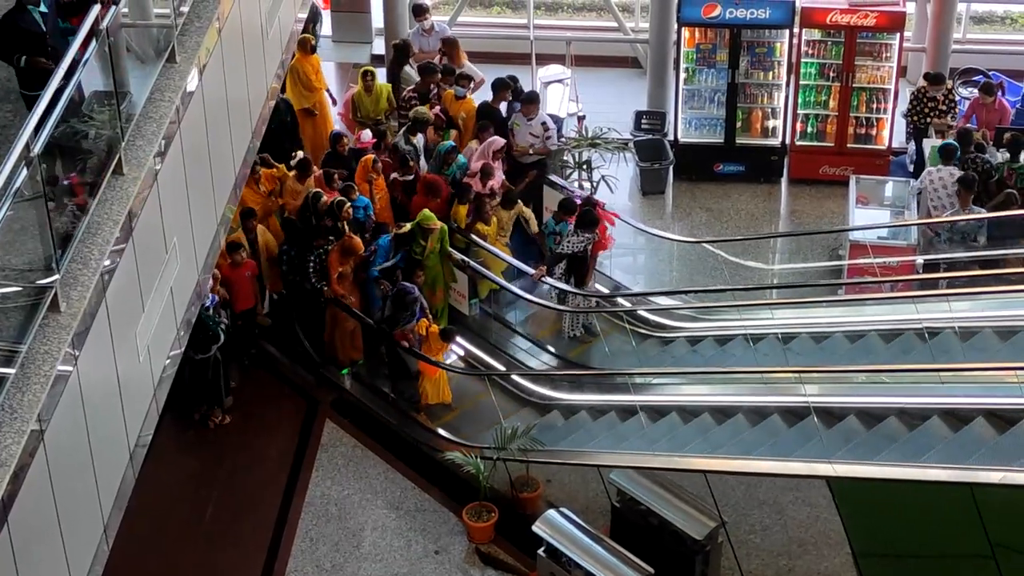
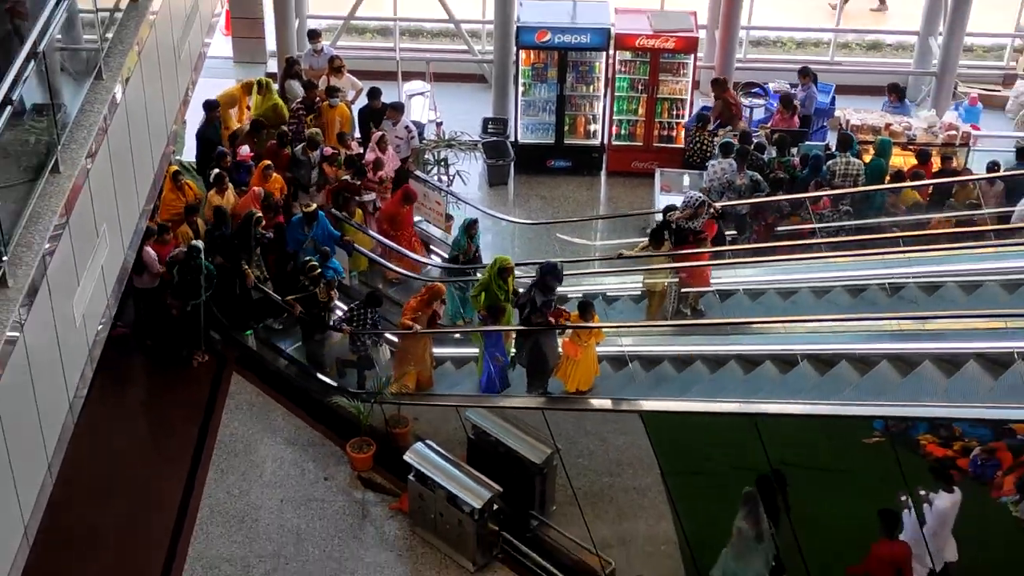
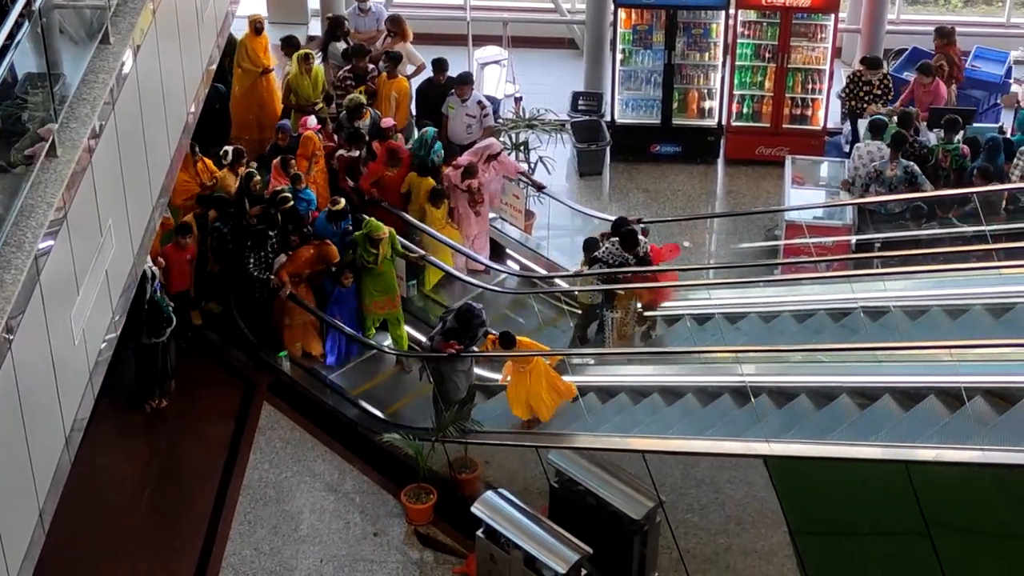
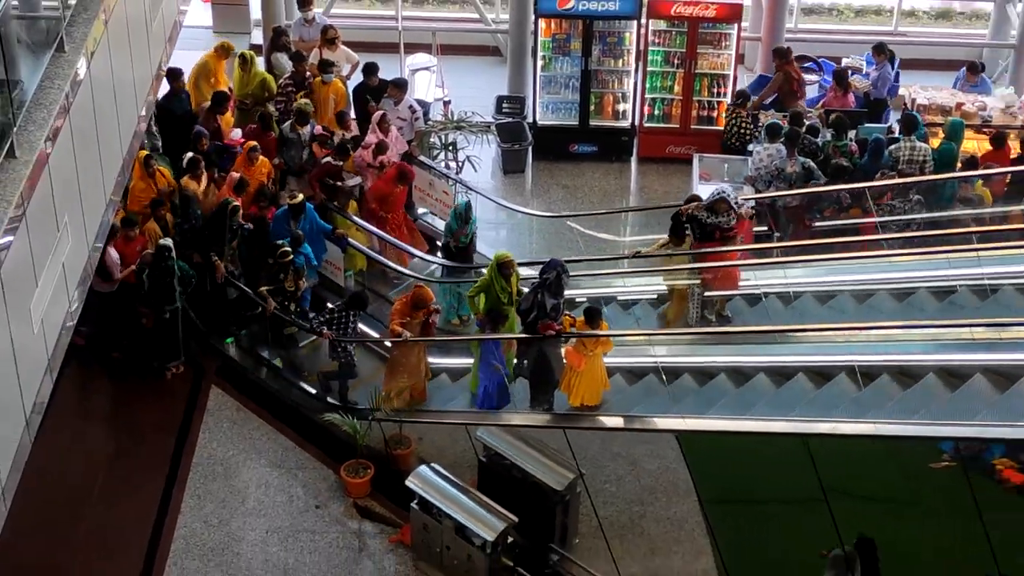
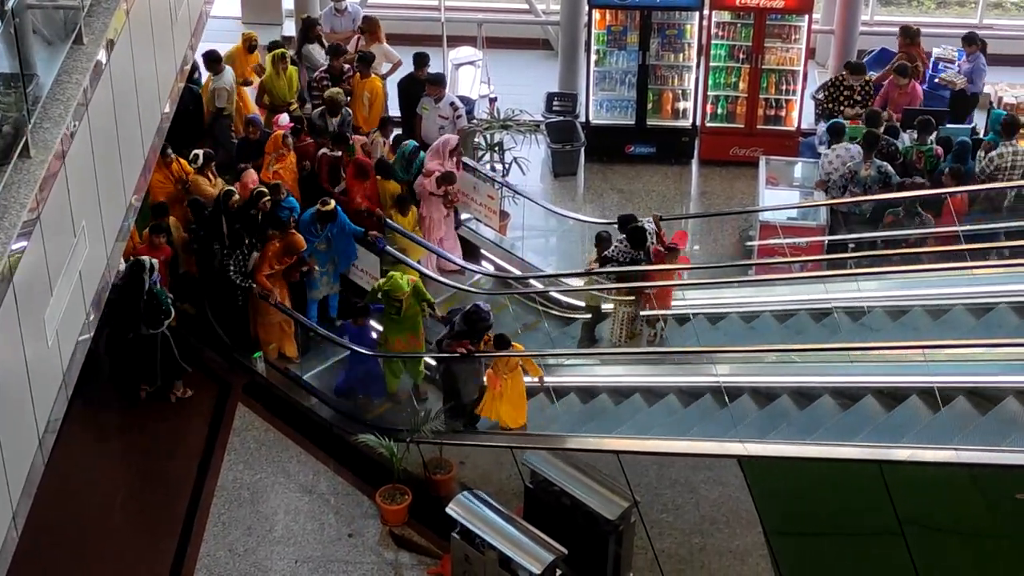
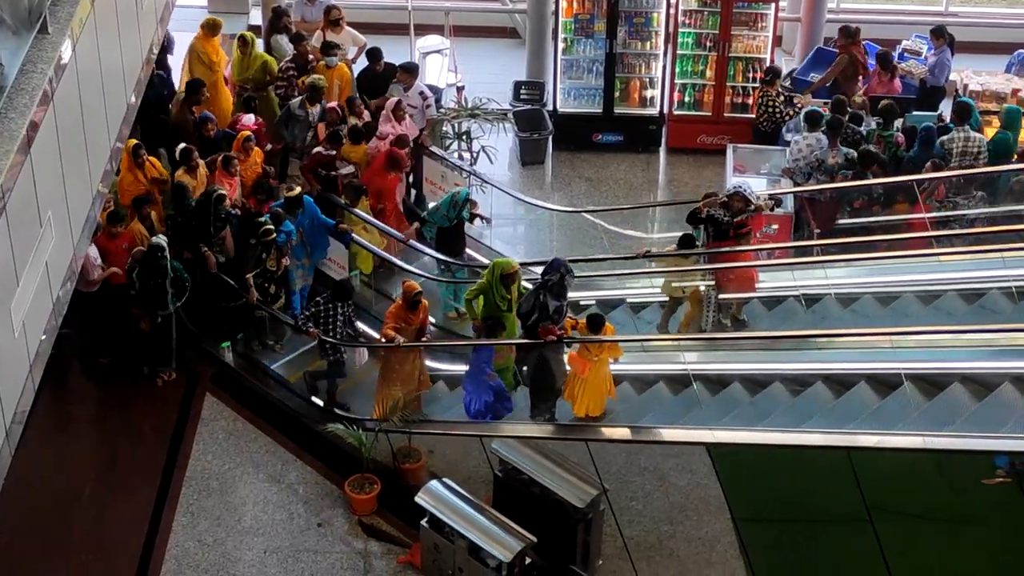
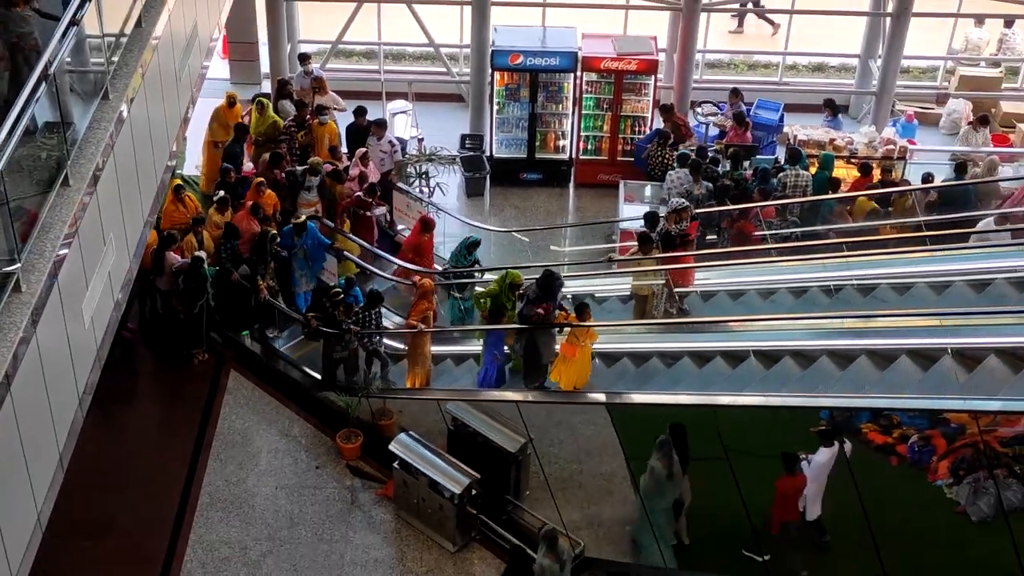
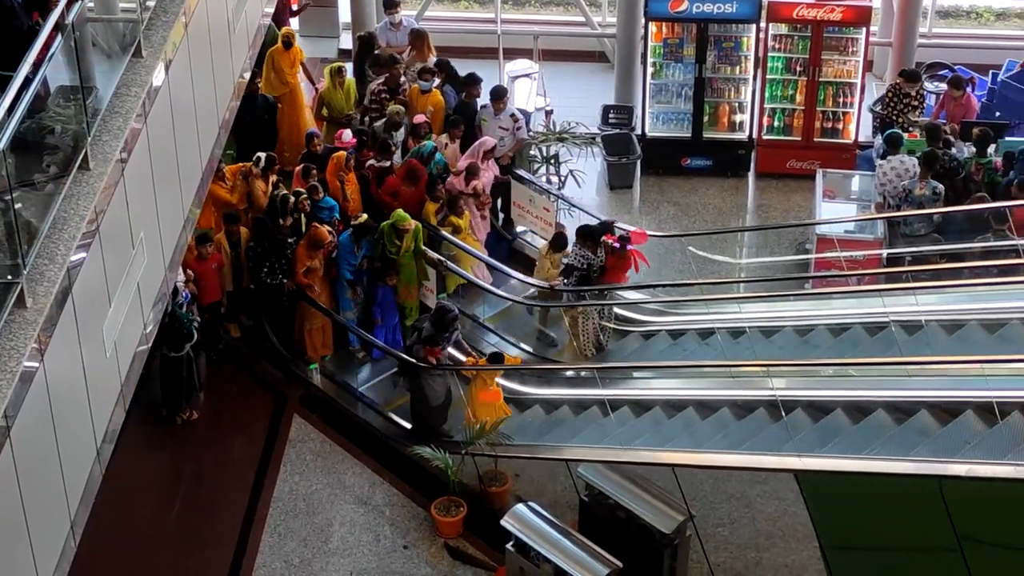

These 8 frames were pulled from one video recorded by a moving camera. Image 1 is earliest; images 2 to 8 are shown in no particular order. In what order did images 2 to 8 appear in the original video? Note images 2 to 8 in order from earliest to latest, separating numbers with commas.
8, 3, 5, 6, 4, 2, 7
